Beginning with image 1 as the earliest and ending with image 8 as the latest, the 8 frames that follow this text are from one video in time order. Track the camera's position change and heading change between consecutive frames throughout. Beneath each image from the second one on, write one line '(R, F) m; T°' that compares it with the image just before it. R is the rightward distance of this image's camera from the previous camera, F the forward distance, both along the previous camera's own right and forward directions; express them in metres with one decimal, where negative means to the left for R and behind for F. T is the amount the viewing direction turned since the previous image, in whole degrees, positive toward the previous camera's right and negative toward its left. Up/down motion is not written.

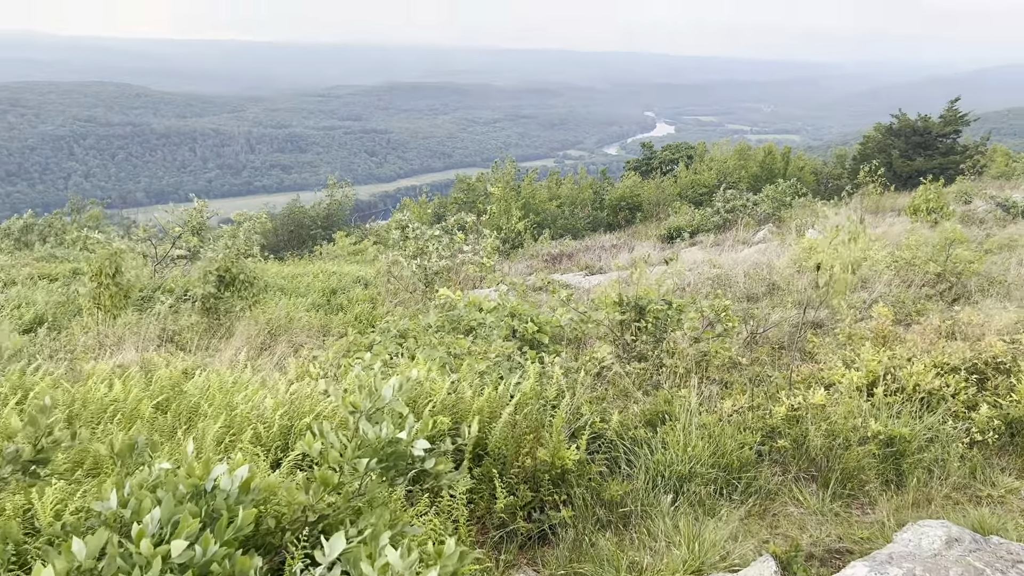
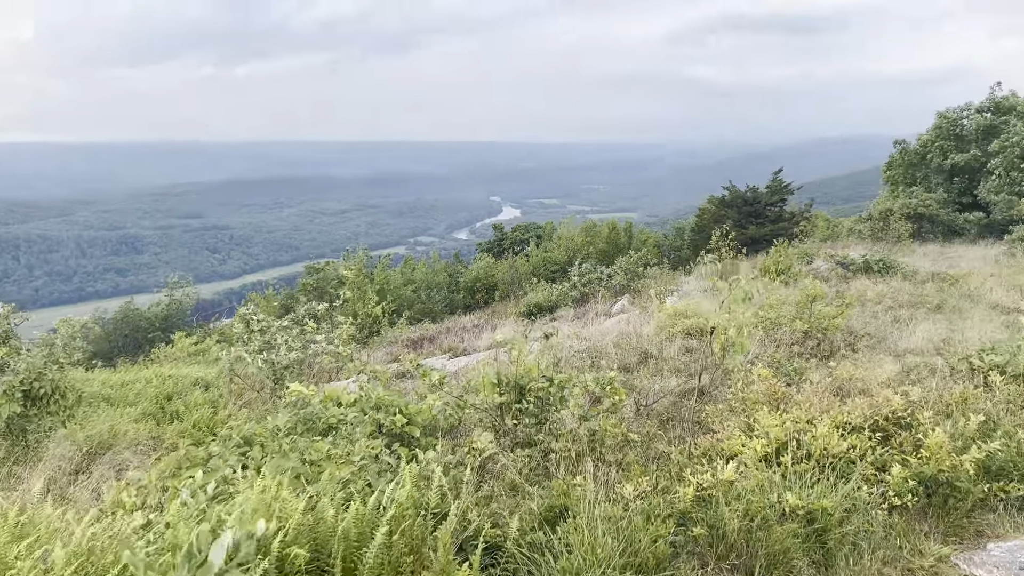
(0.0, +0.5) m; +9°
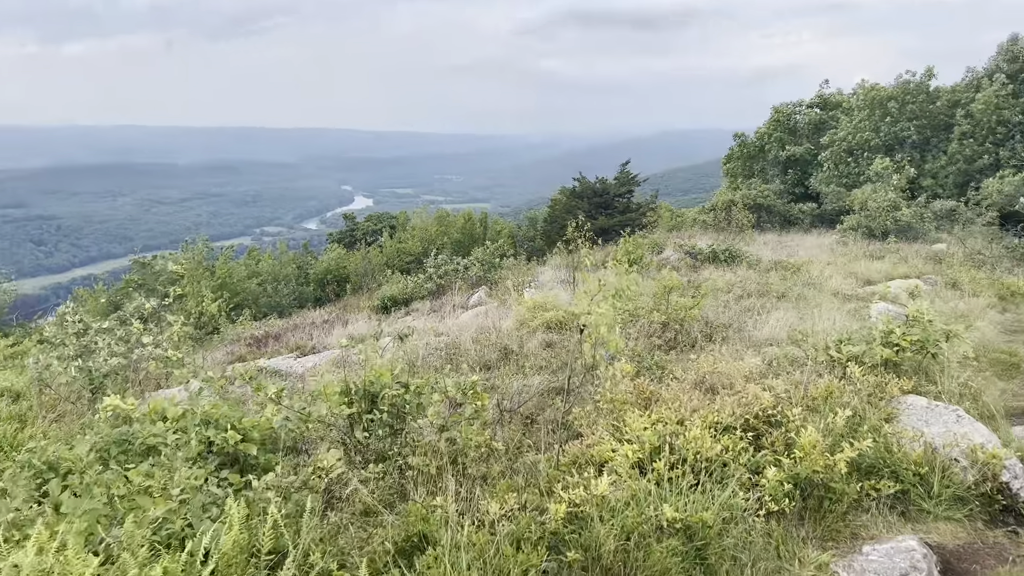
(0.0, +0.4) m; +9°
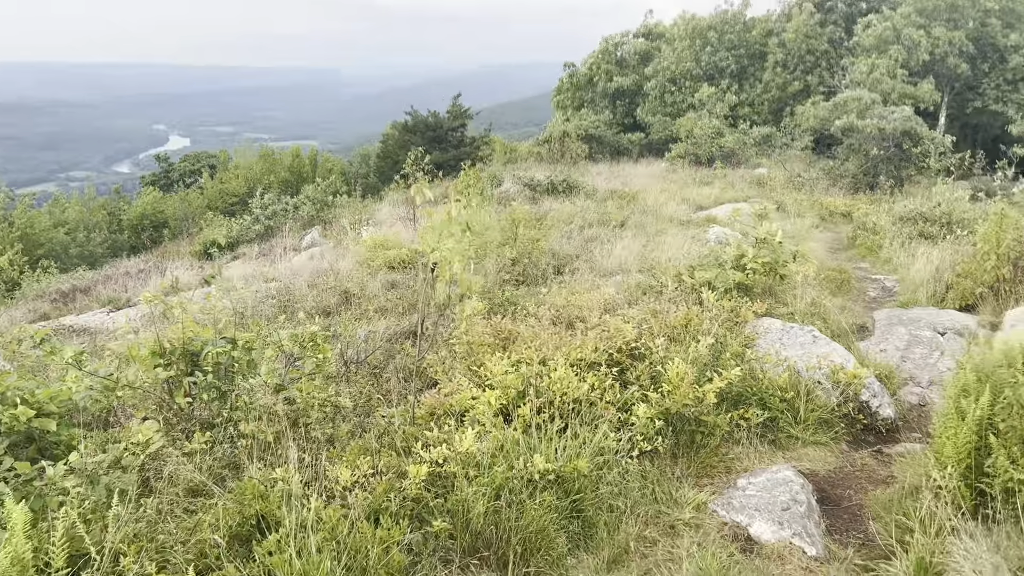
(0.0, +0.4) m; +10°
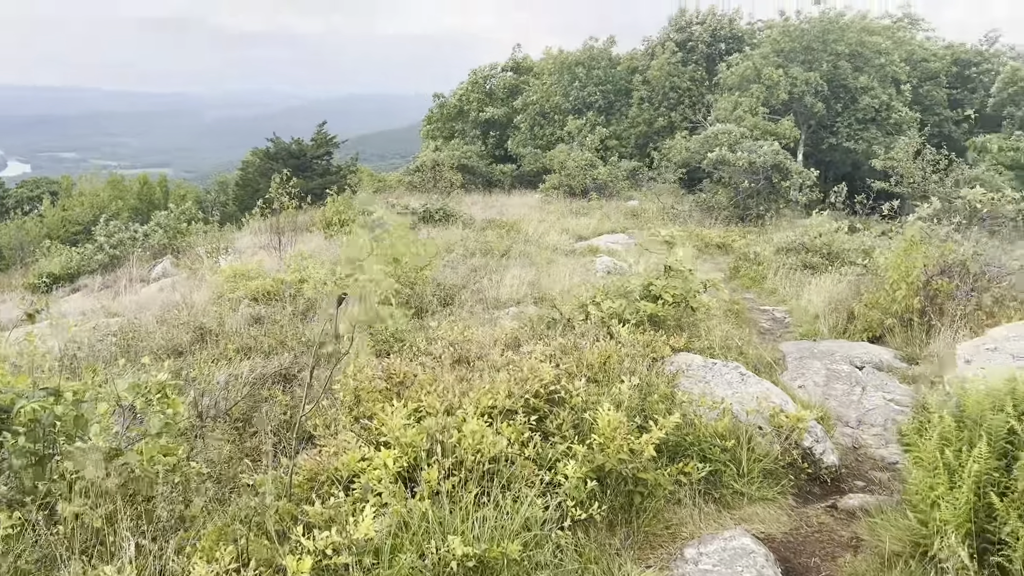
(-0.1, +0.6) m; +9°
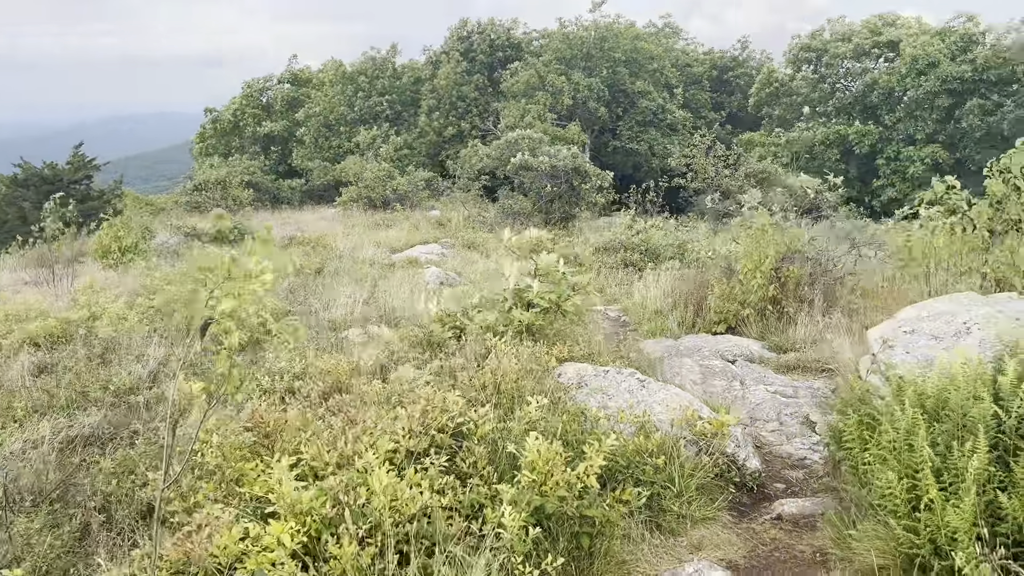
(-0.3, +0.5) m; +14°
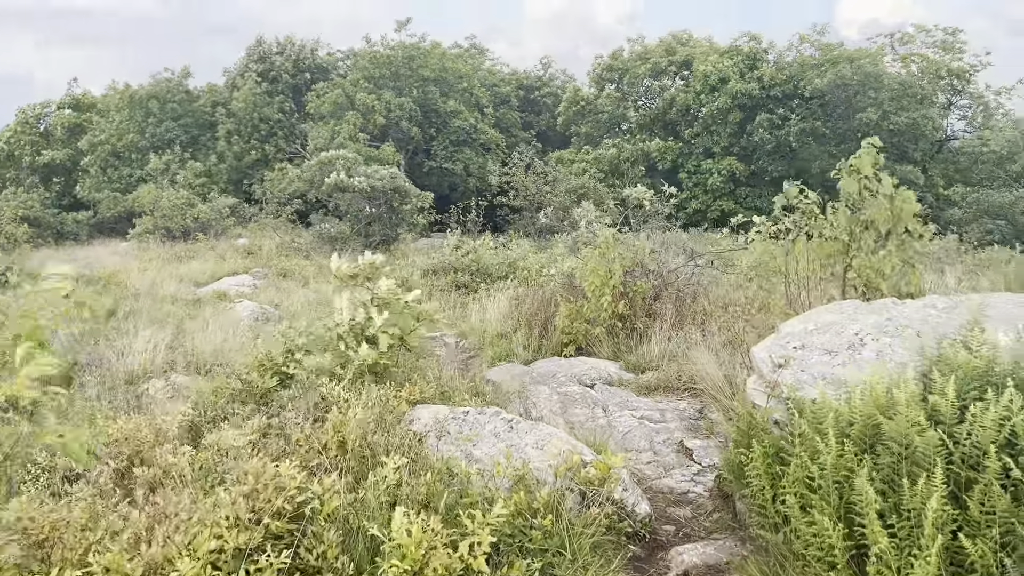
(-0.1, +0.5) m; +12°
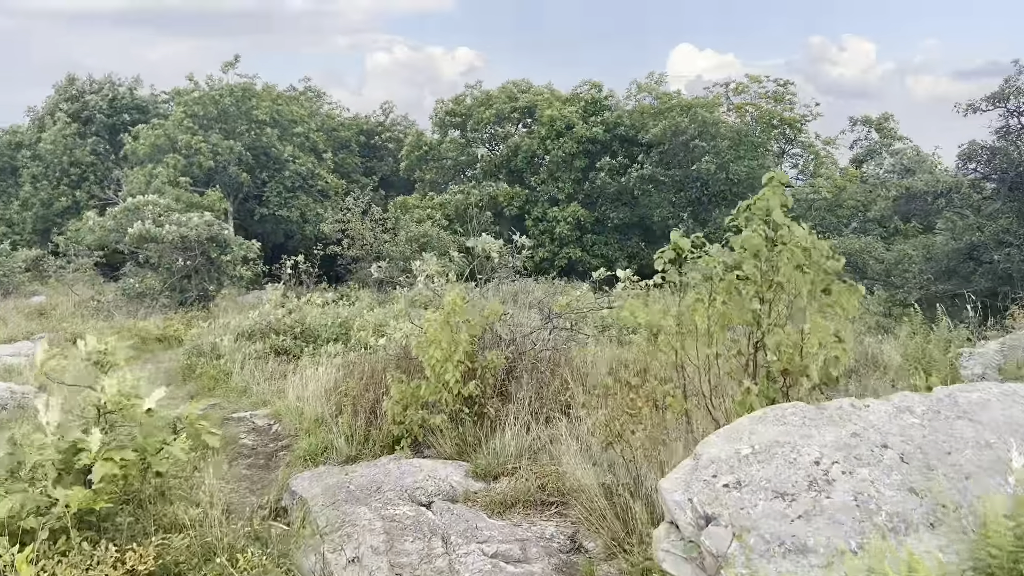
(+0.2, +1.0) m; +10°
